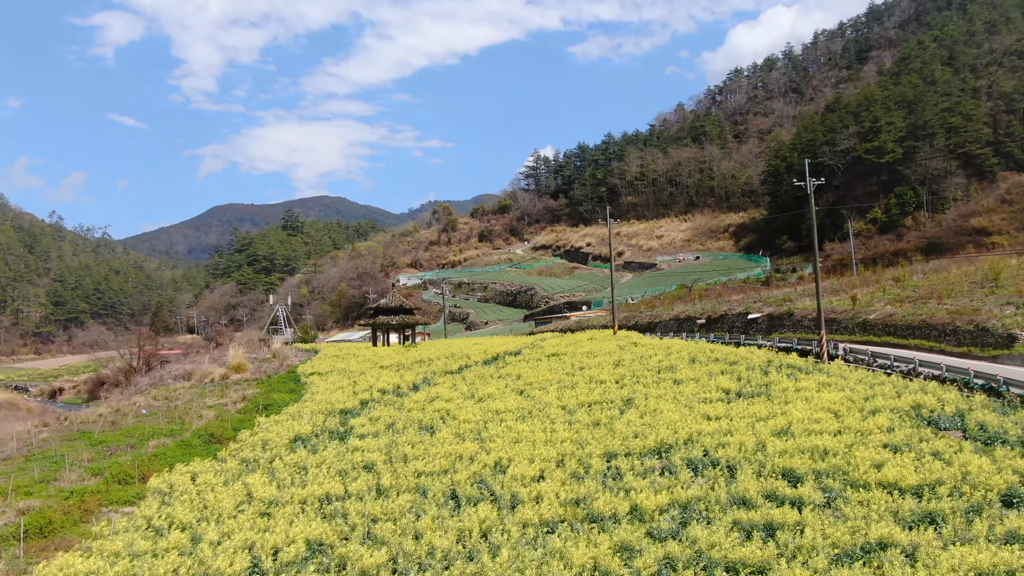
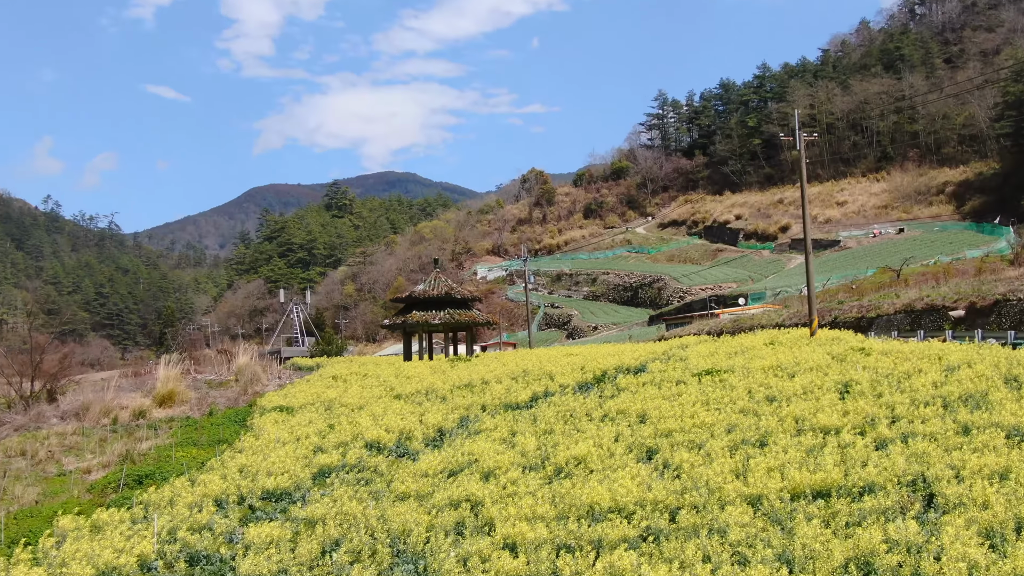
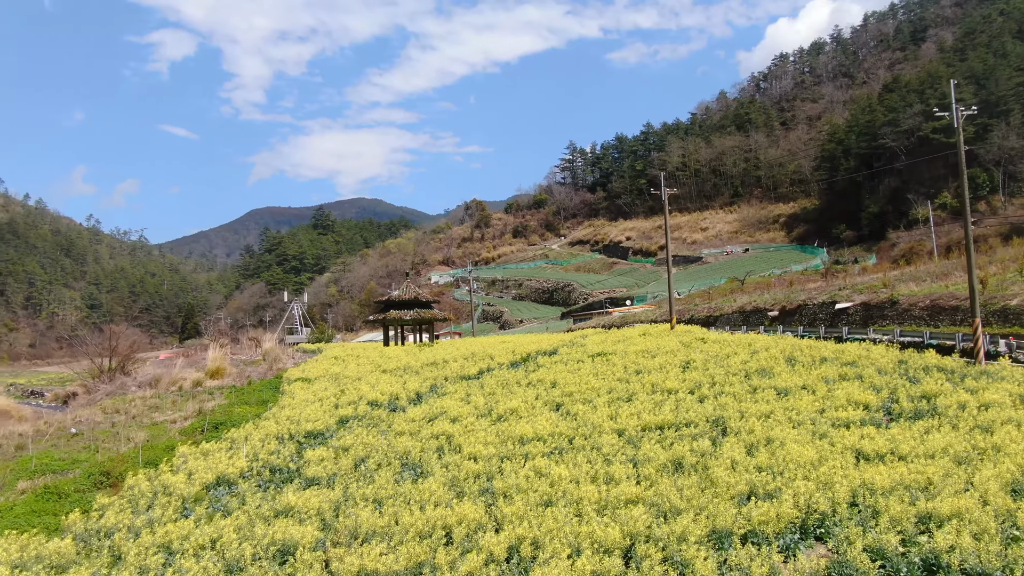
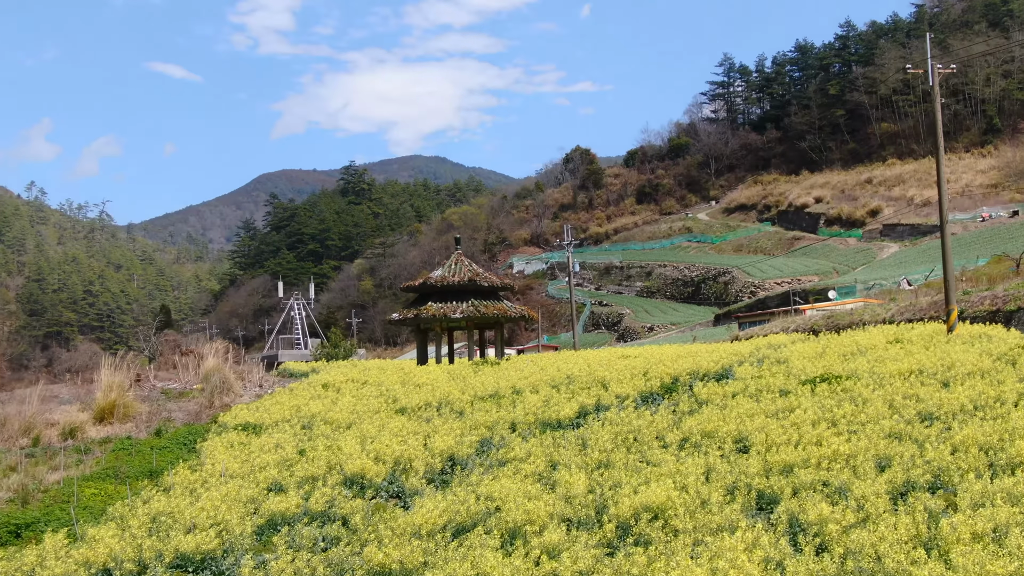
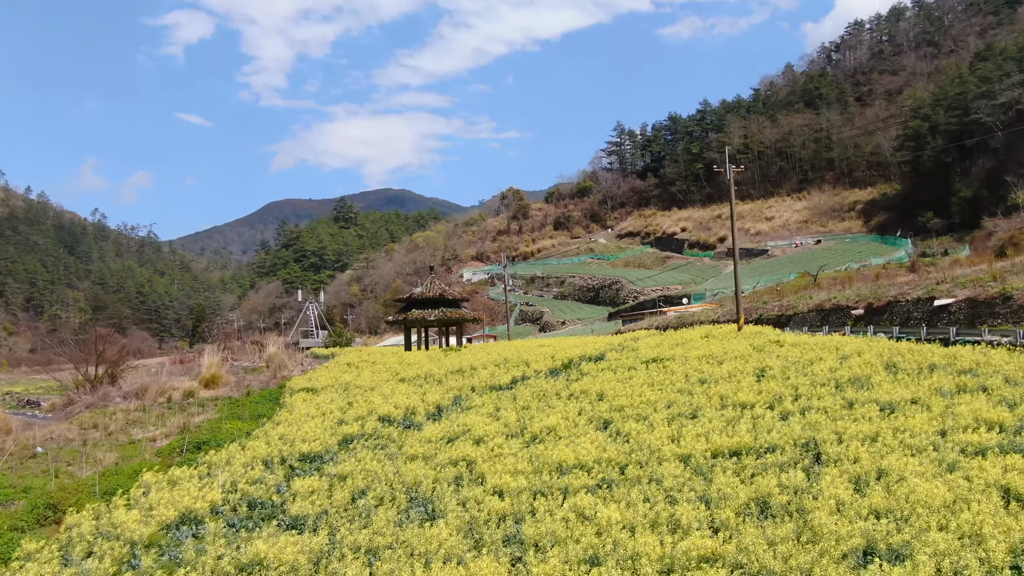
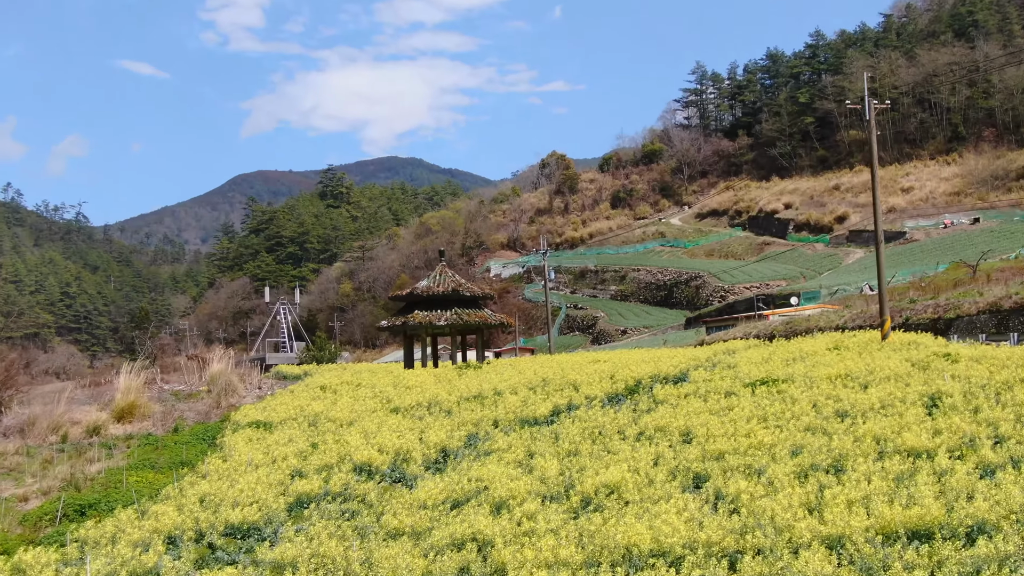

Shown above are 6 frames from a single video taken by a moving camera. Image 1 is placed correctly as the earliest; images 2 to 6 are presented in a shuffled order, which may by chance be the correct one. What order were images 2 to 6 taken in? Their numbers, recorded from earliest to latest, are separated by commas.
3, 5, 2, 6, 4
